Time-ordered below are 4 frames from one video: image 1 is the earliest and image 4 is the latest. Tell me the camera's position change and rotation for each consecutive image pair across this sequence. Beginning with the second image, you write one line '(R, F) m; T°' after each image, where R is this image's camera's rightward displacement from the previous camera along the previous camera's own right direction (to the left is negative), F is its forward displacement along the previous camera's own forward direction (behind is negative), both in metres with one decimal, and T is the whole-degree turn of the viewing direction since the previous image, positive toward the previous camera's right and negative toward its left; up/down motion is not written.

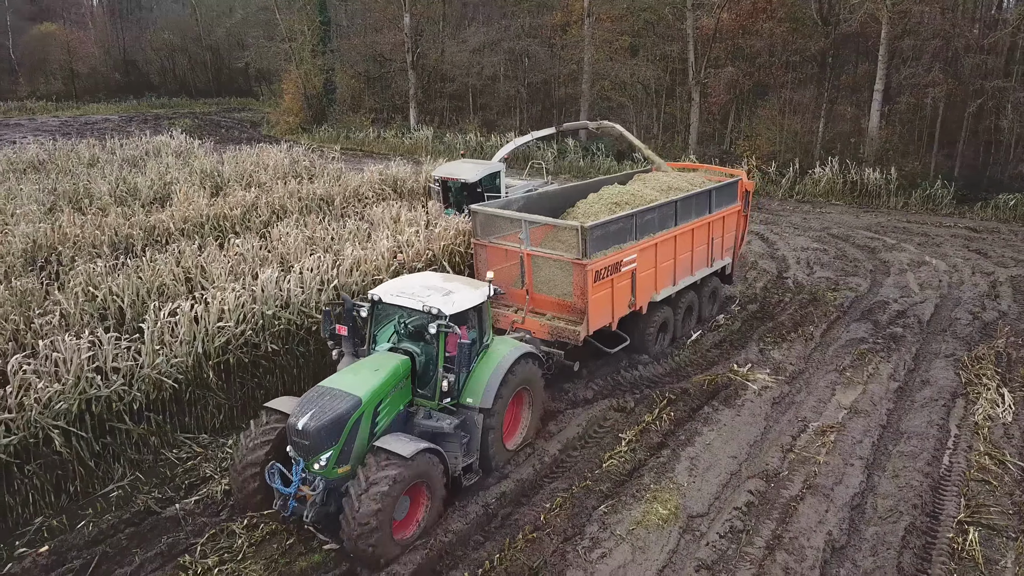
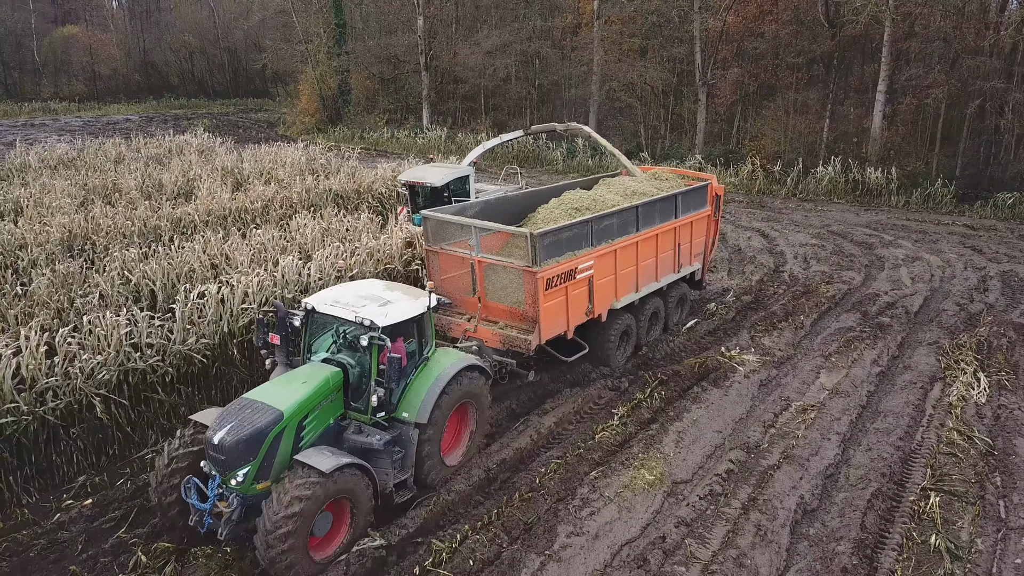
(+0.1, -0.4) m; -1°
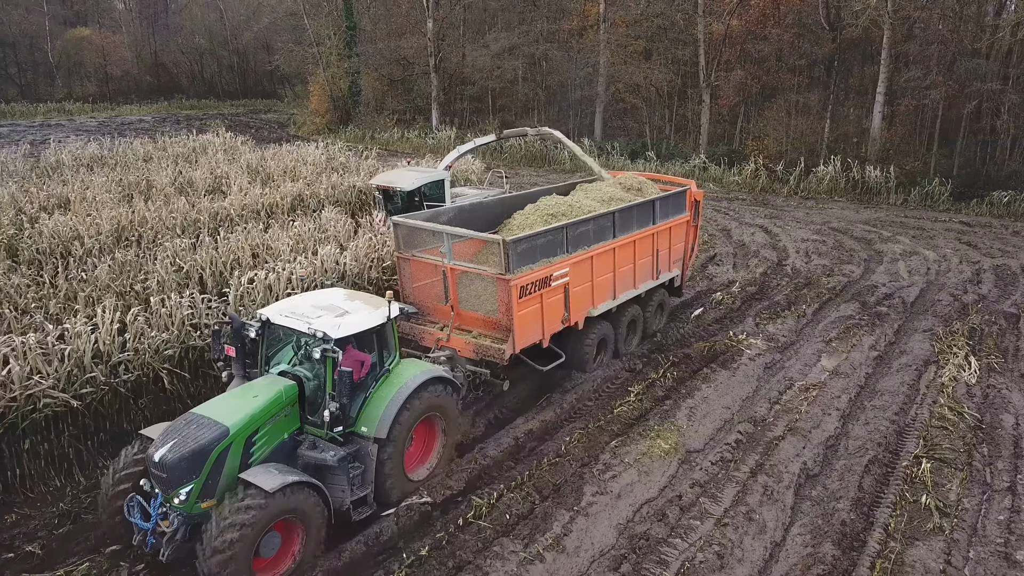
(-0.2, -0.5) m; 0°
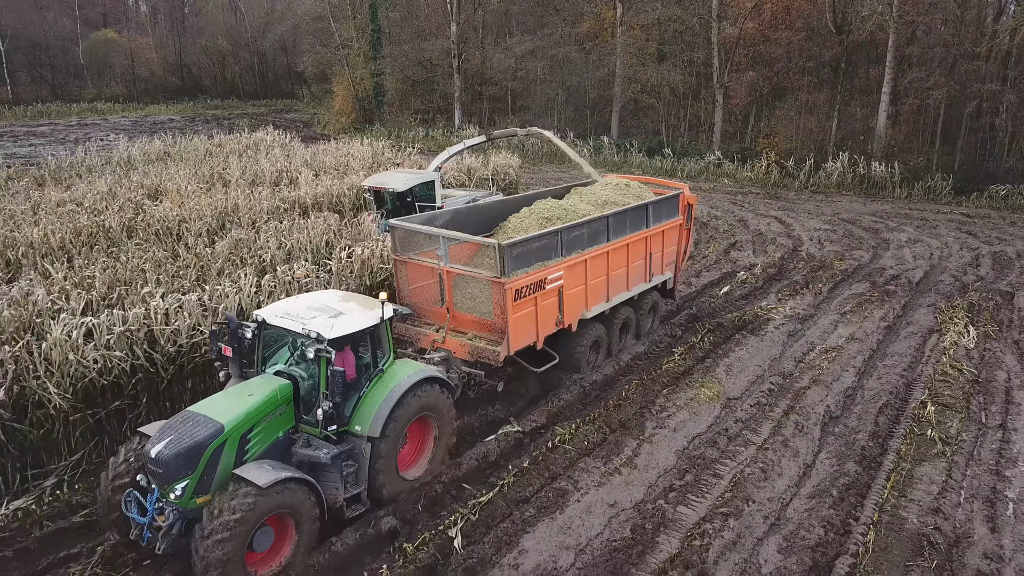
(-0.7, -1.0) m; 0°
